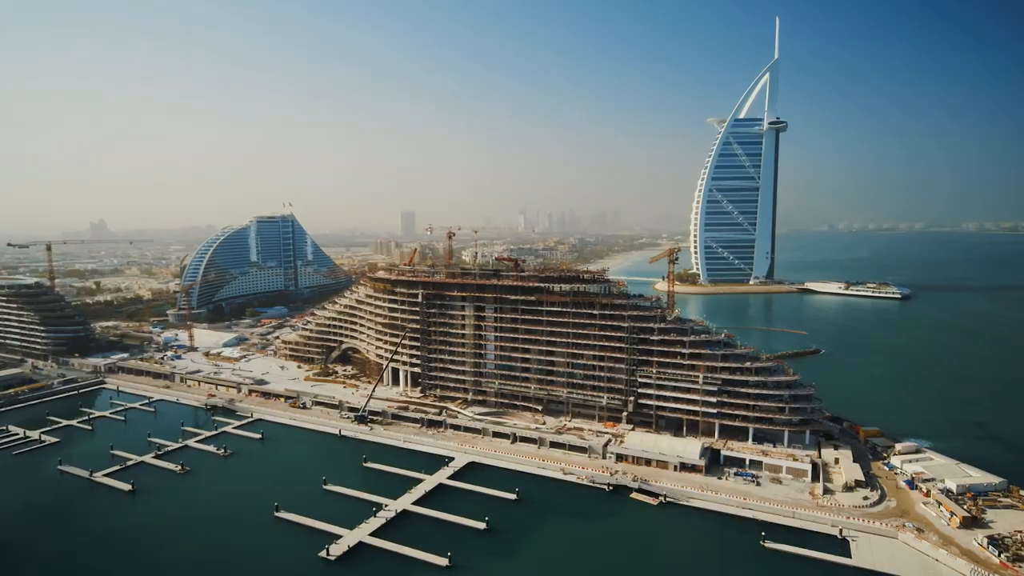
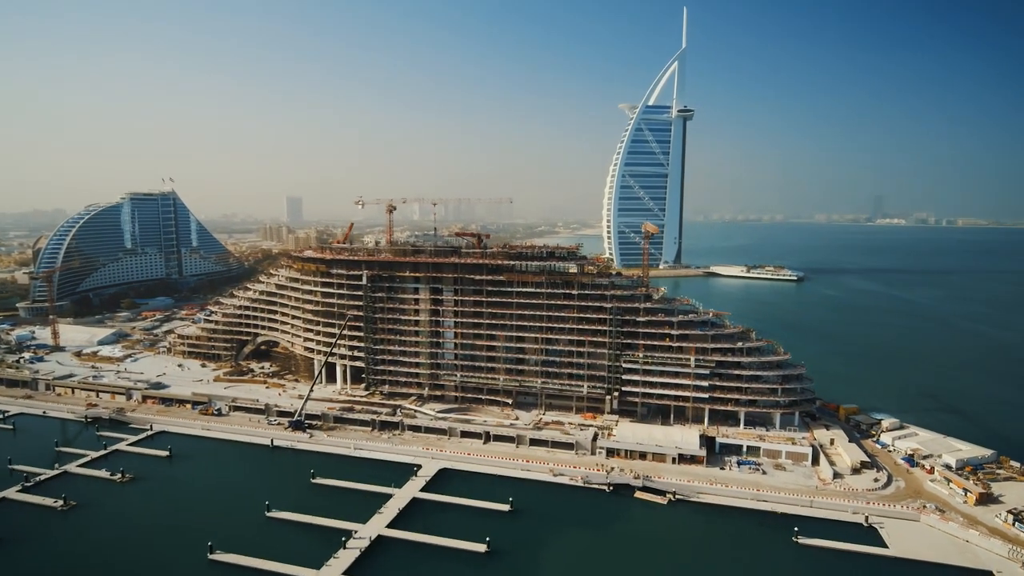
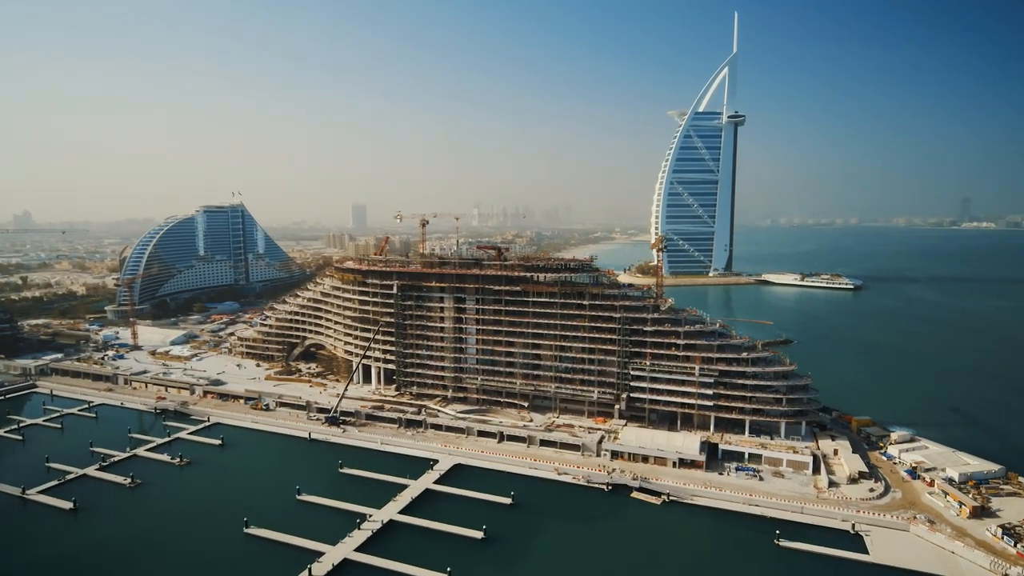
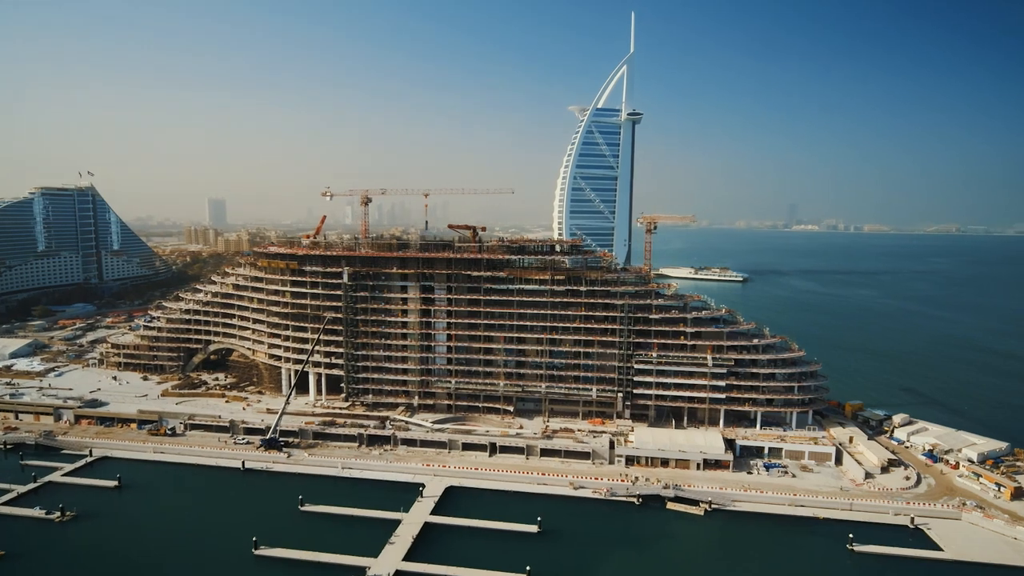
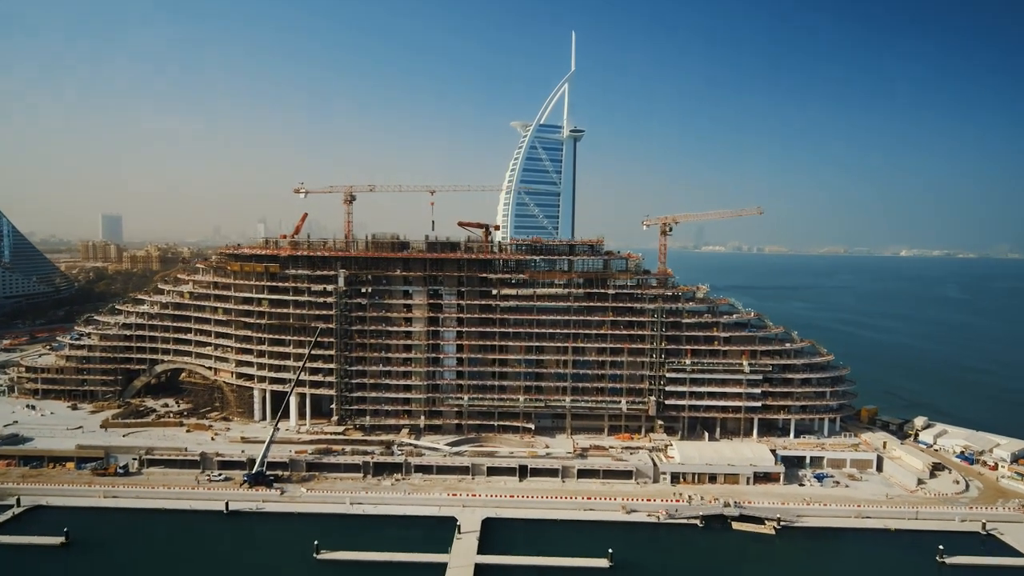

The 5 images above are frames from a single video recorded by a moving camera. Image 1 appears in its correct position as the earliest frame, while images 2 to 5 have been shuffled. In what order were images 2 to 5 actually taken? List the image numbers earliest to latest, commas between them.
3, 2, 4, 5
